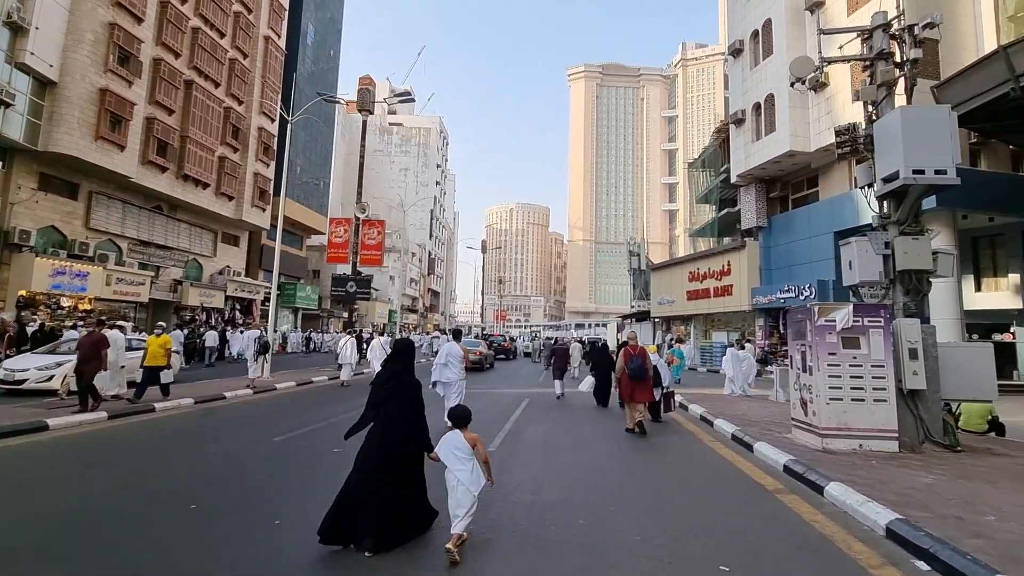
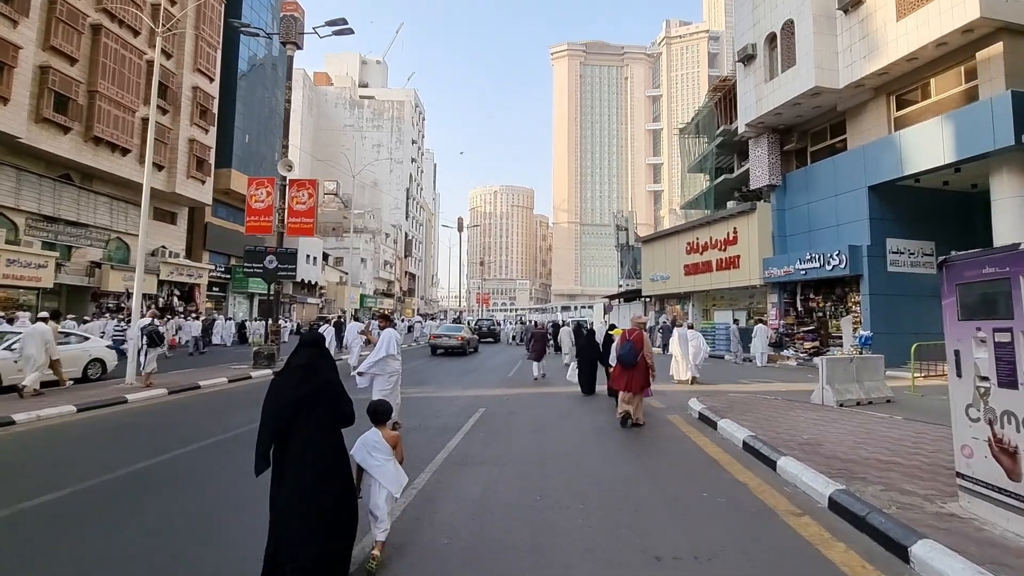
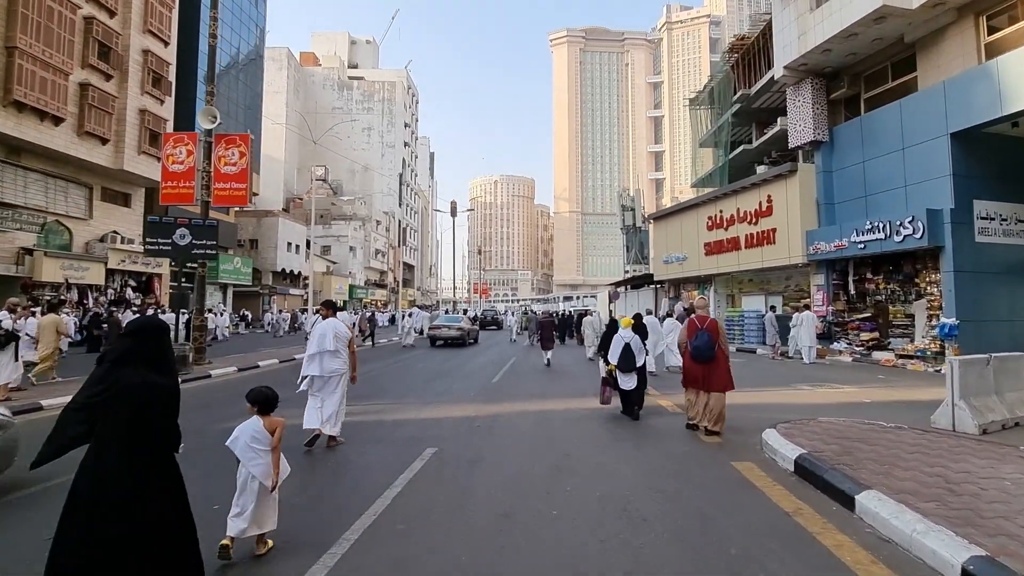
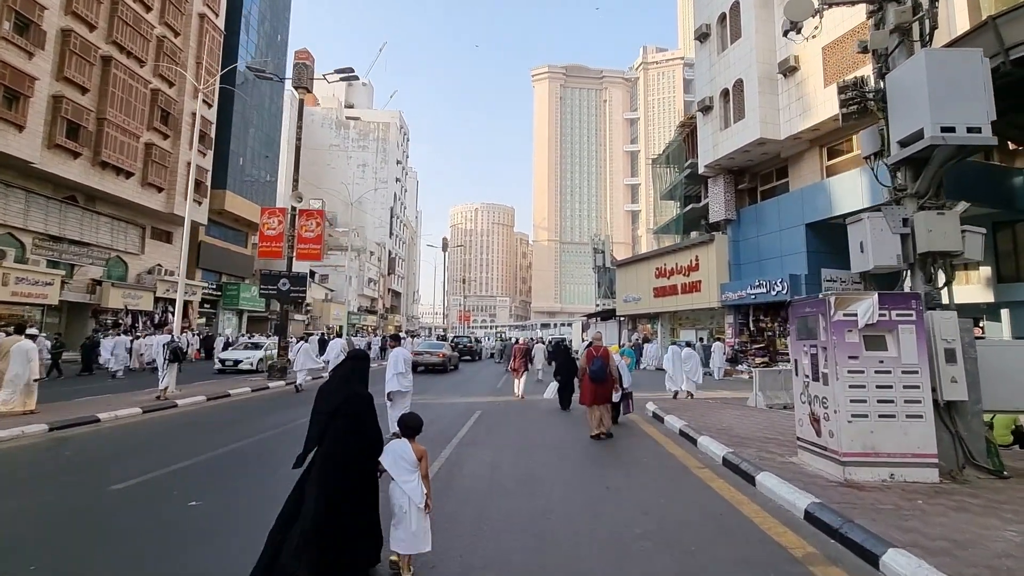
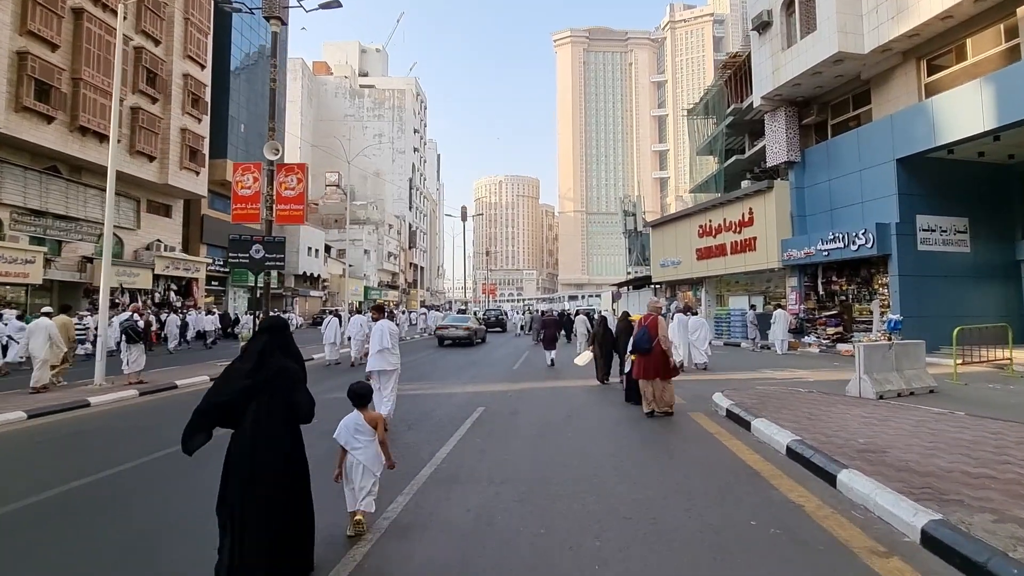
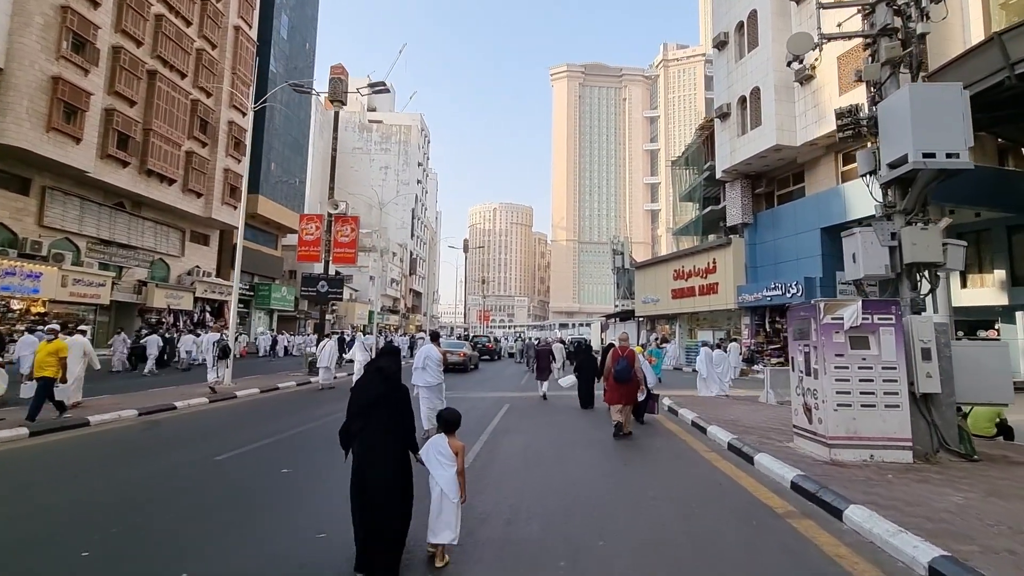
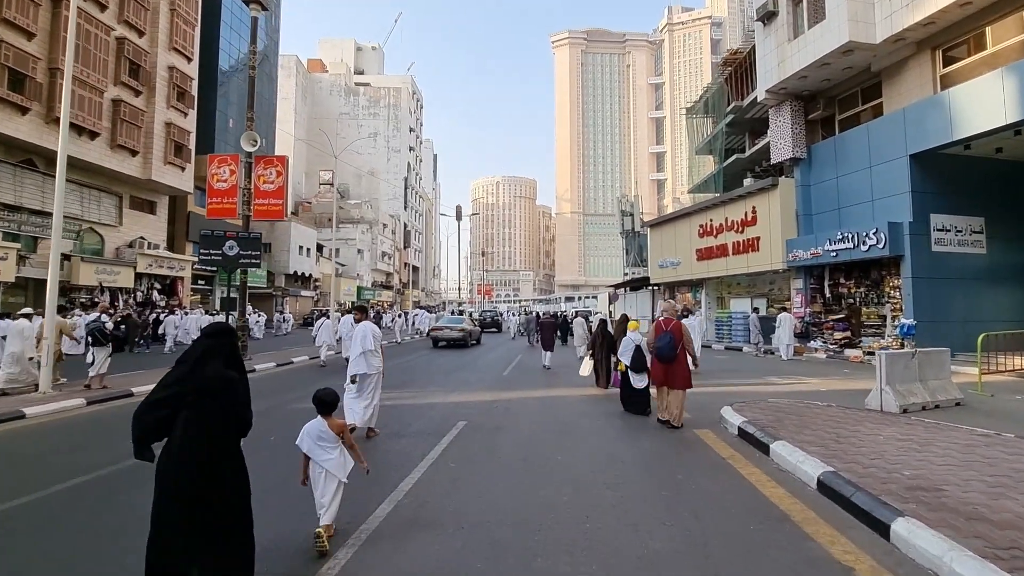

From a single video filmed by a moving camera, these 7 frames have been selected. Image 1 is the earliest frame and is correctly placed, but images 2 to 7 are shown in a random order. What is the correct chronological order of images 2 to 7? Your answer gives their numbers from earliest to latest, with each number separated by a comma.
6, 4, 2, 5, 7, 3
